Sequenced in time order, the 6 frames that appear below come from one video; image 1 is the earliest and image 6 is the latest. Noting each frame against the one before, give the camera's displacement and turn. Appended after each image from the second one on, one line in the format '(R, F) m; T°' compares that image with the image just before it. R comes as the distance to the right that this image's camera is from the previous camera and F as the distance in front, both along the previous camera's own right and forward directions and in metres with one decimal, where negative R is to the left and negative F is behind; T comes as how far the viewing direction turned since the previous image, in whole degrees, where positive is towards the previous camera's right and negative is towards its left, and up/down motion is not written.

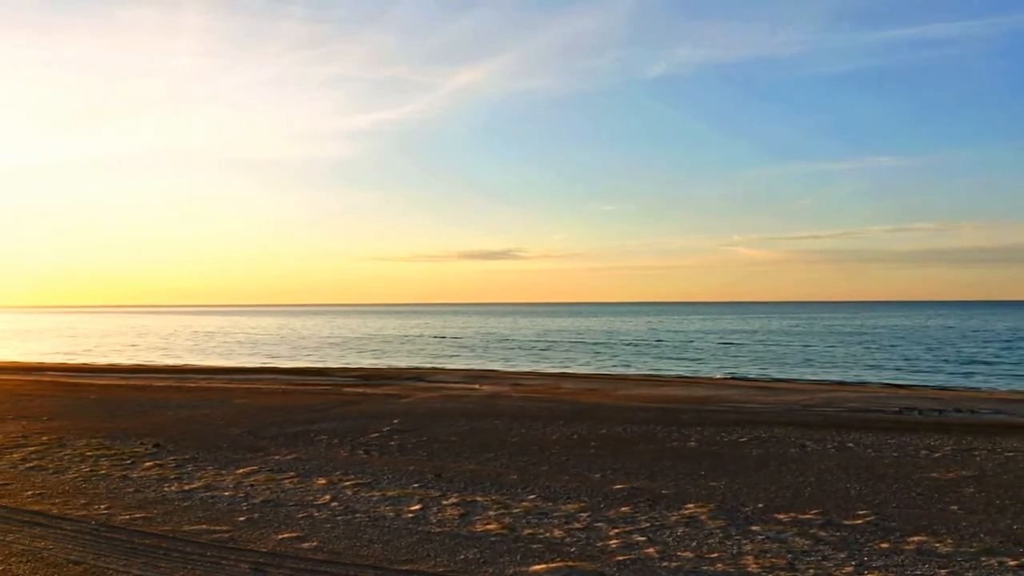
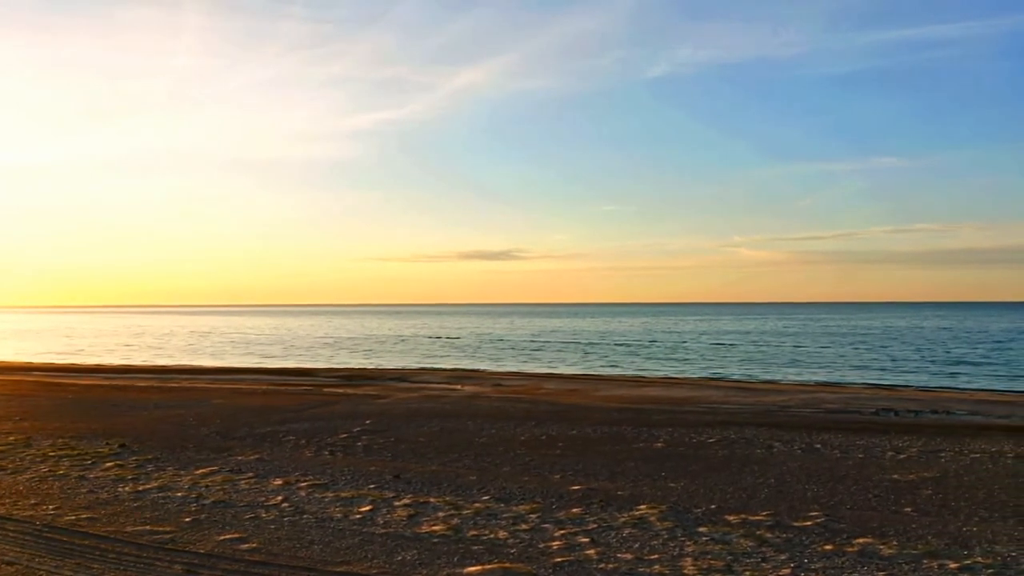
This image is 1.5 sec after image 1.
(+0.7, 0.0) m; 0°
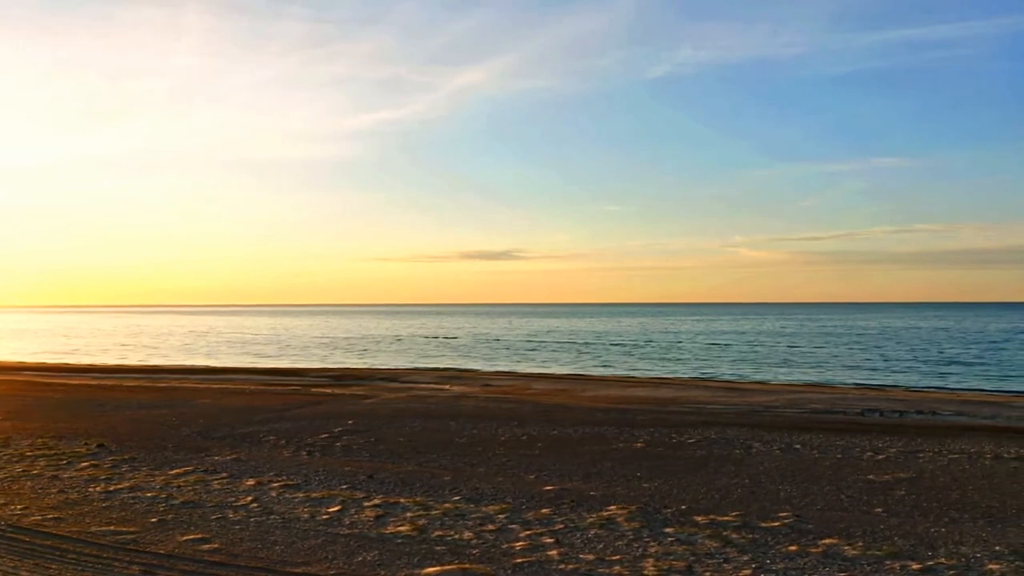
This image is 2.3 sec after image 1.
(+0.4, 0.0) m; 0°
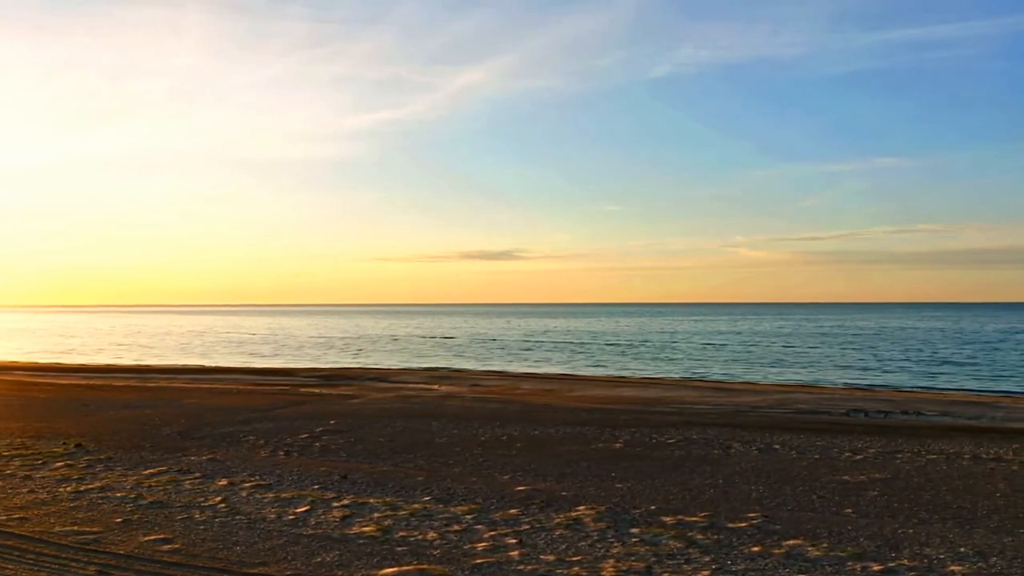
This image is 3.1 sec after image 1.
(+0.4, 0.0) m; 0°
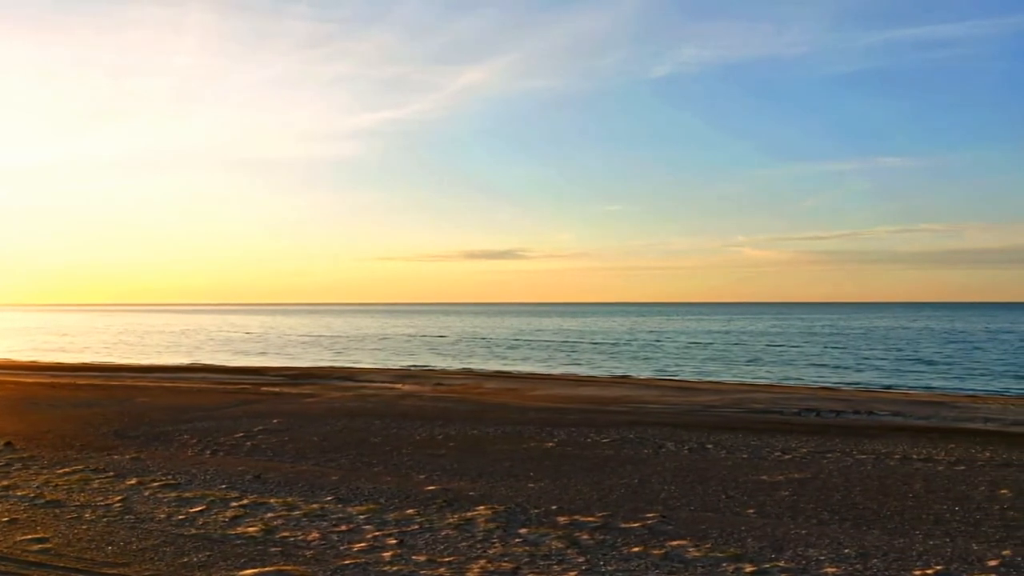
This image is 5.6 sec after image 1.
(+1.4, +0.1) m; 0°
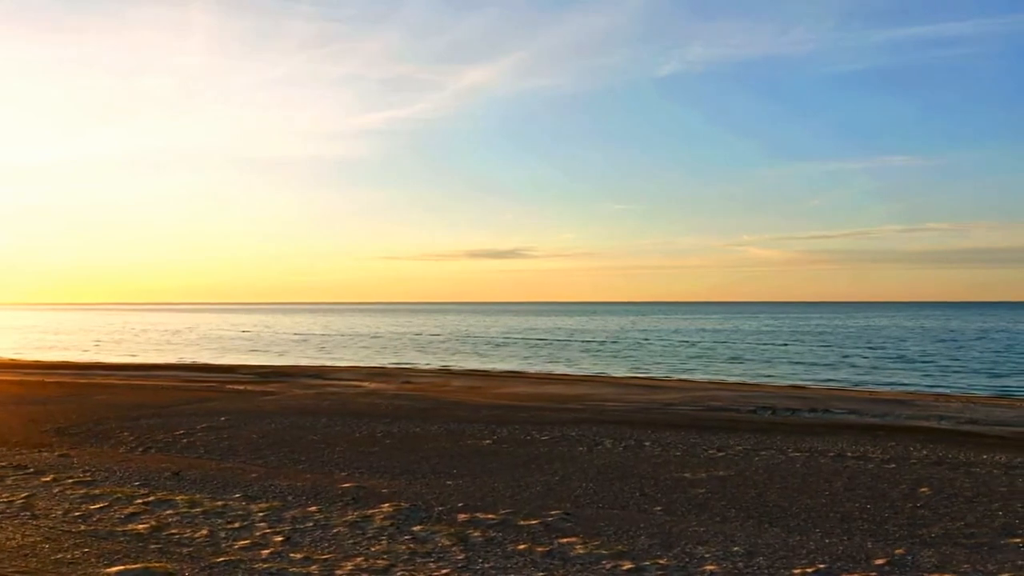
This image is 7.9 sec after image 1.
(+1.3, +0.1) m; 0°
